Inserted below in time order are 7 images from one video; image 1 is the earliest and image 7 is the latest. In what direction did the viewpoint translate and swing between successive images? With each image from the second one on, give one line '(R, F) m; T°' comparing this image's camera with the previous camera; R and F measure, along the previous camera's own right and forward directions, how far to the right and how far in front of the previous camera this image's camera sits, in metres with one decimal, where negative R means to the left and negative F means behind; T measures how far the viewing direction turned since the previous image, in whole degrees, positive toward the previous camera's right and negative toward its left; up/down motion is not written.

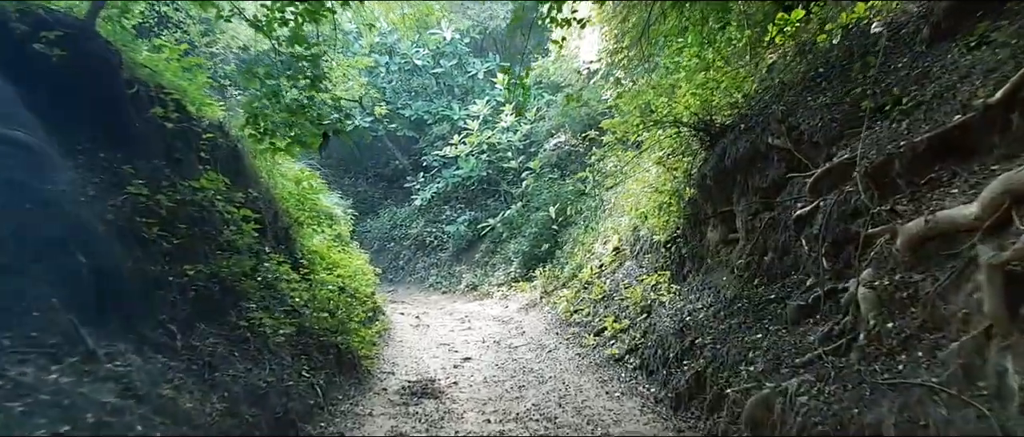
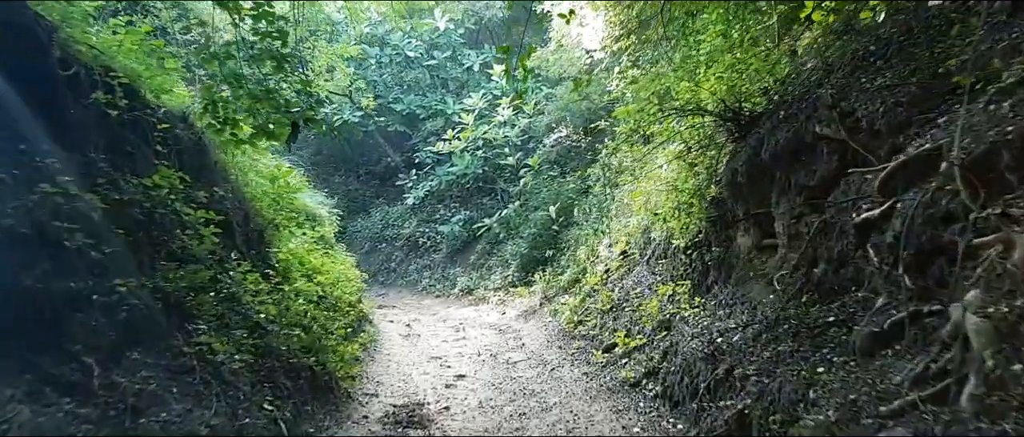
(0.0, +0.9) m; 0°
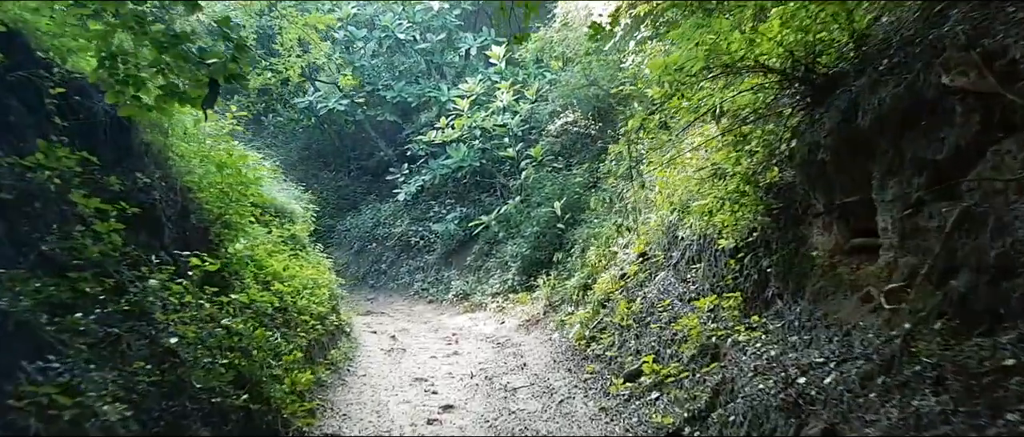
(0.0, +1.5) m; 0°
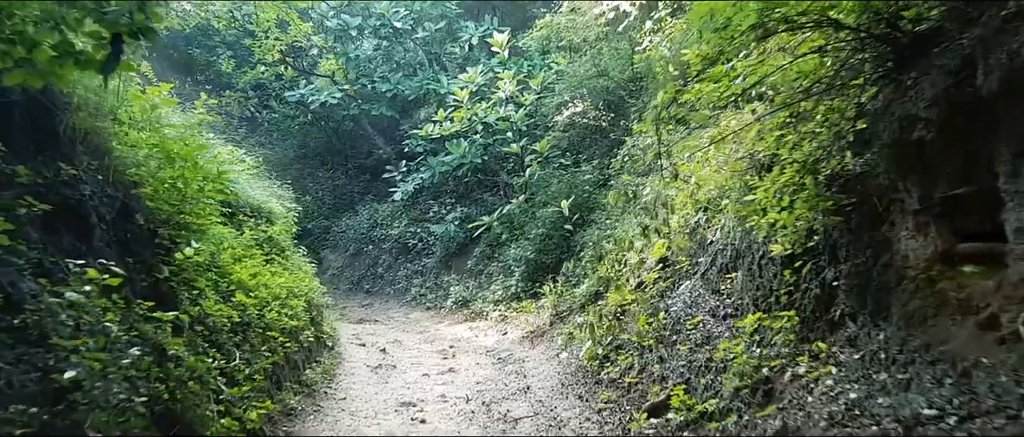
(0.0, +1.0) m; 0°
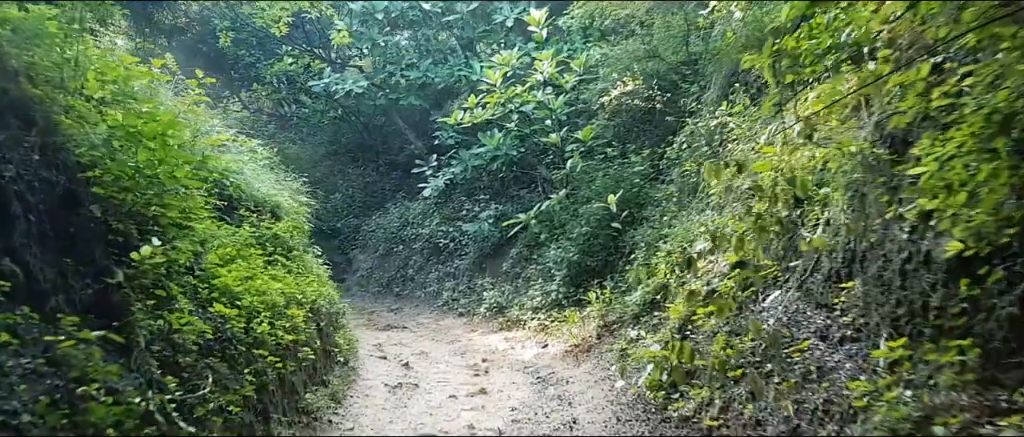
(0.0, +1.2) m; -3°
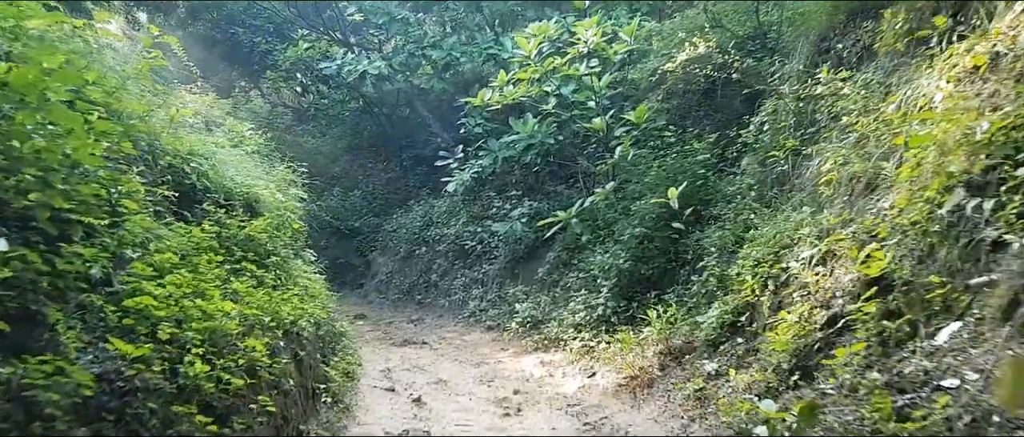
(-0.1, +1.7) m; -2°
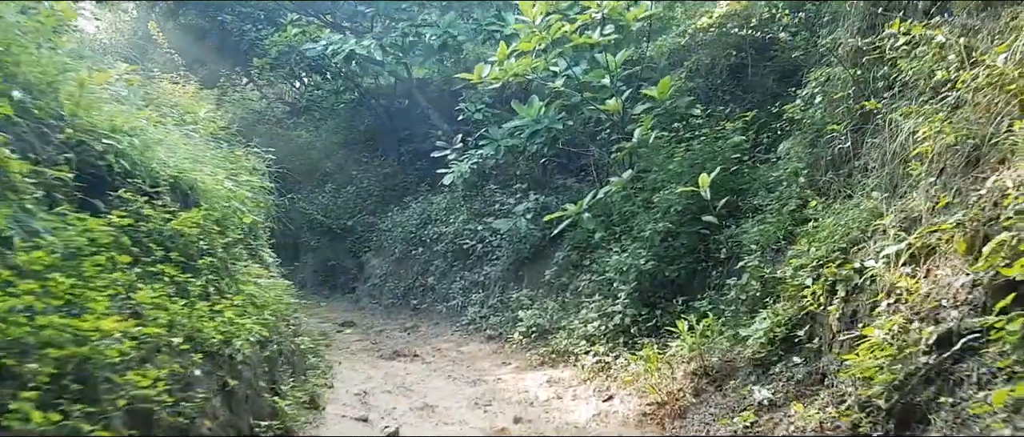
(+0.1, +1.2) m; -1°
